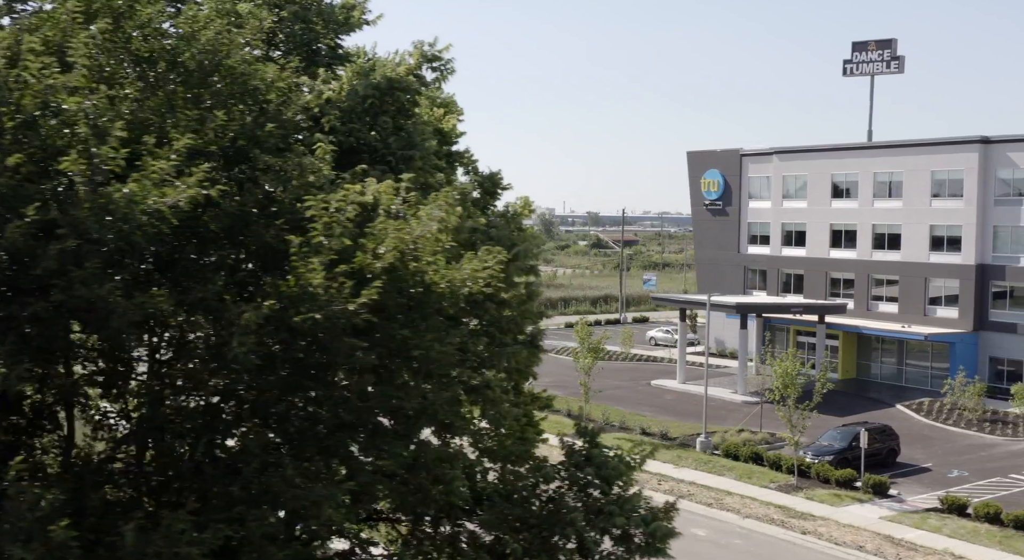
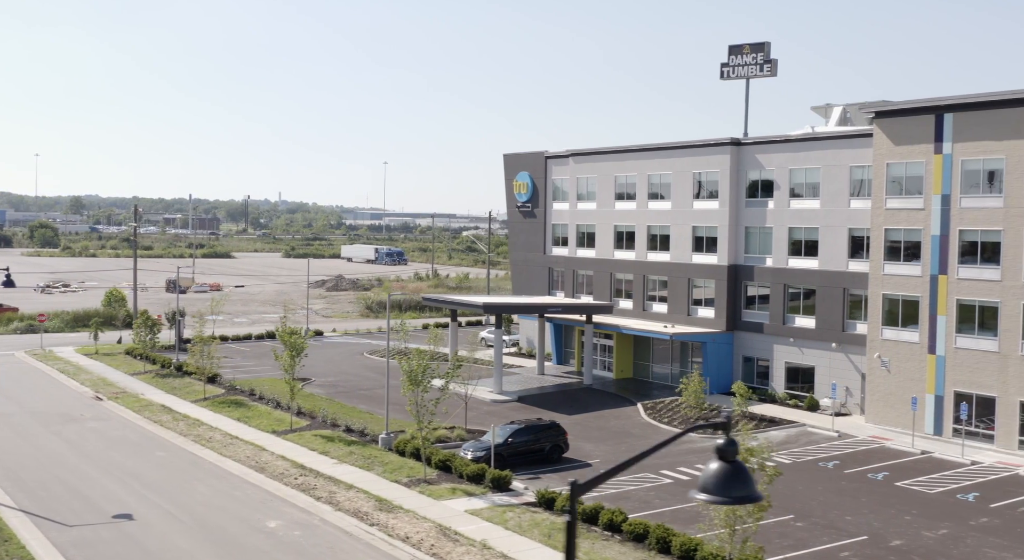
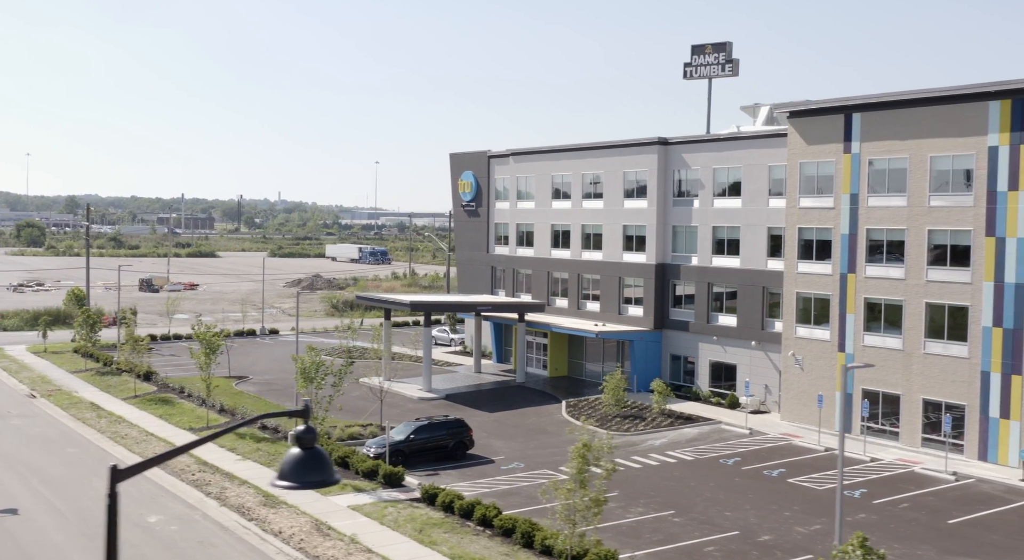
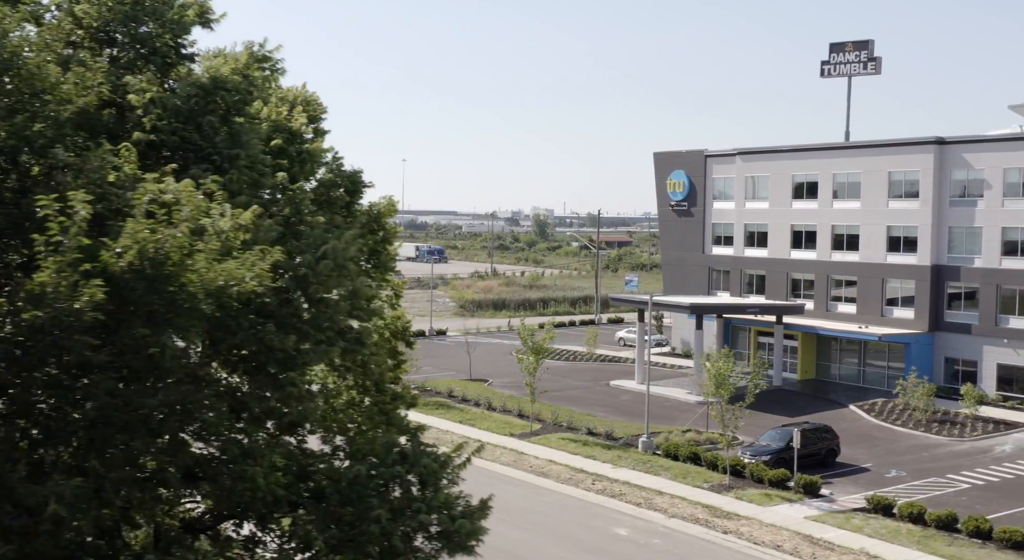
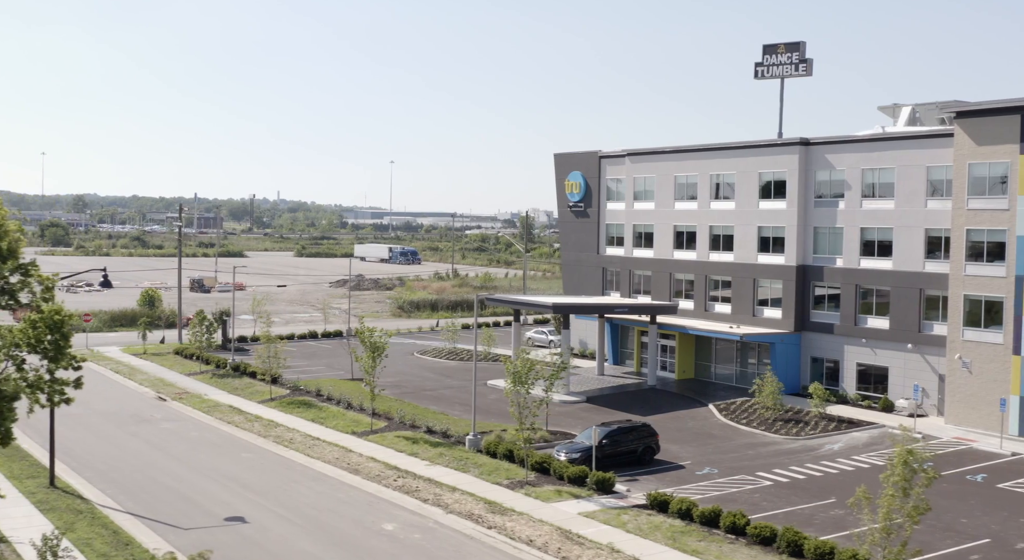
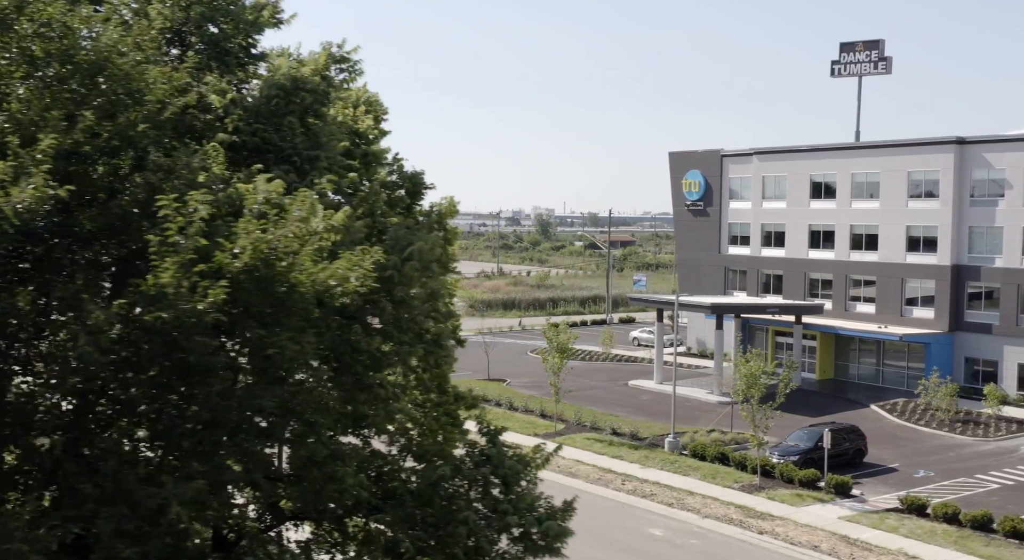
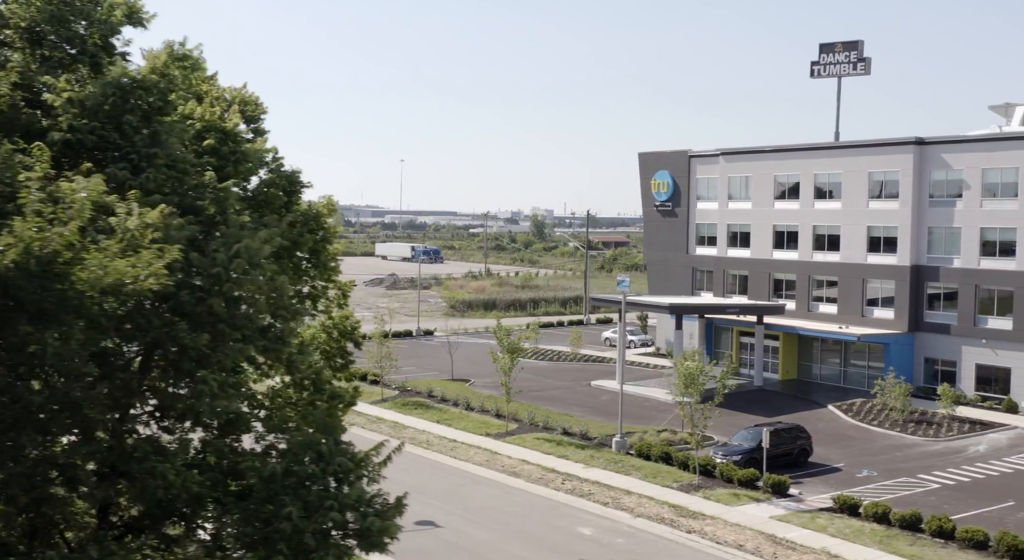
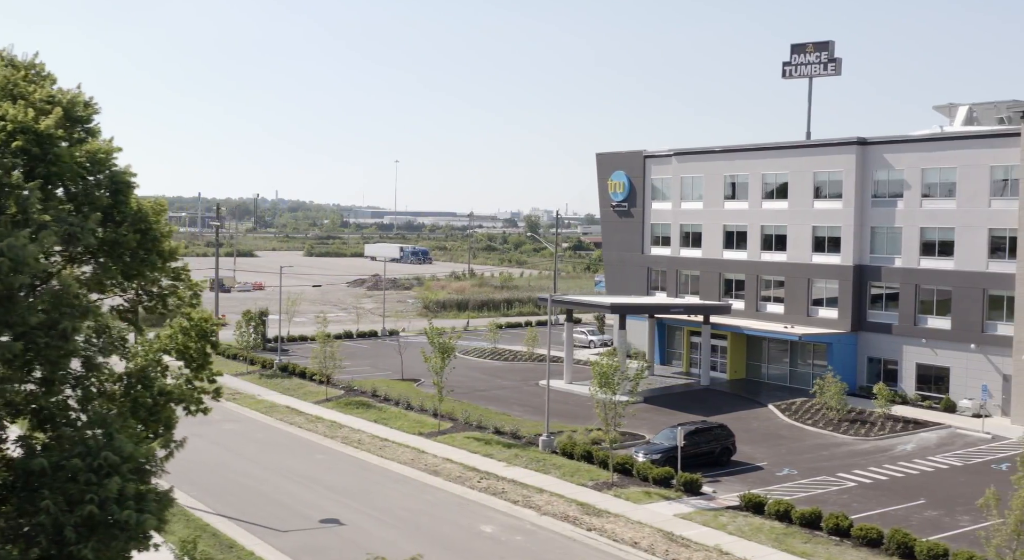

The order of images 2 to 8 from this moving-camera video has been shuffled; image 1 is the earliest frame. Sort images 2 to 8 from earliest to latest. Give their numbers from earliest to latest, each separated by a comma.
6, 4, 7, 8, 5, 2, 3
